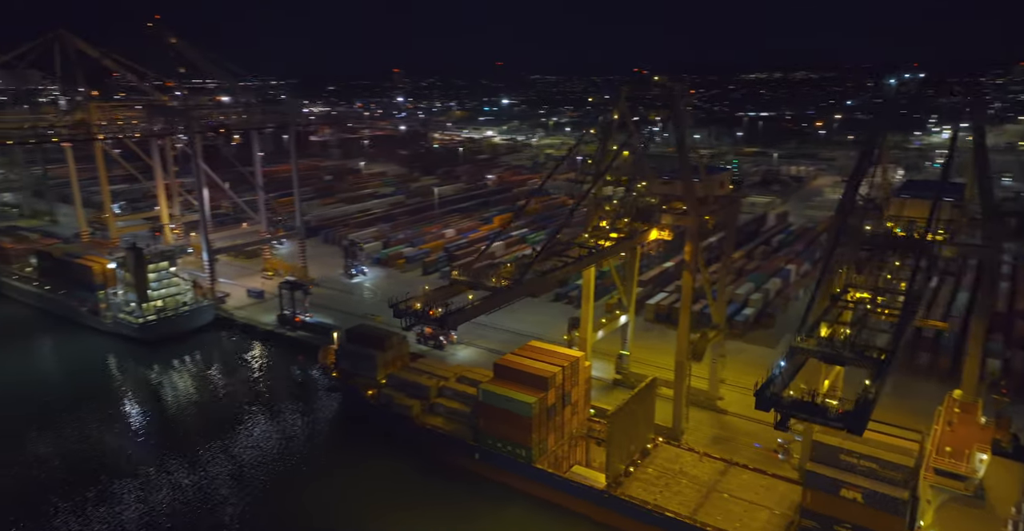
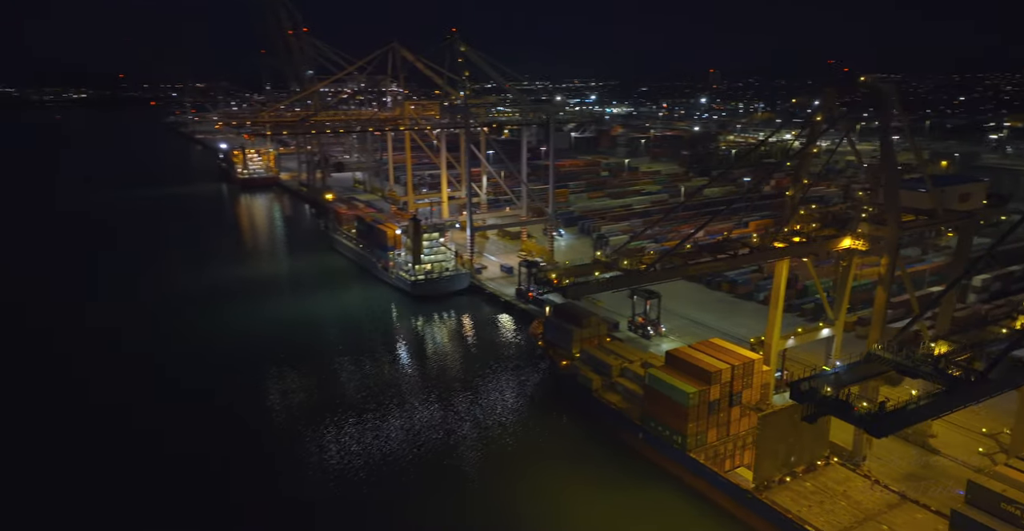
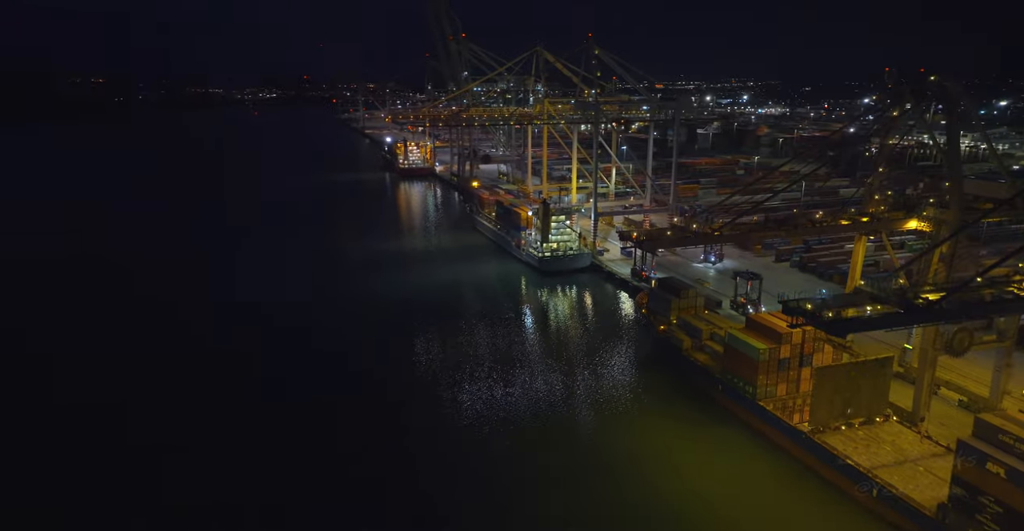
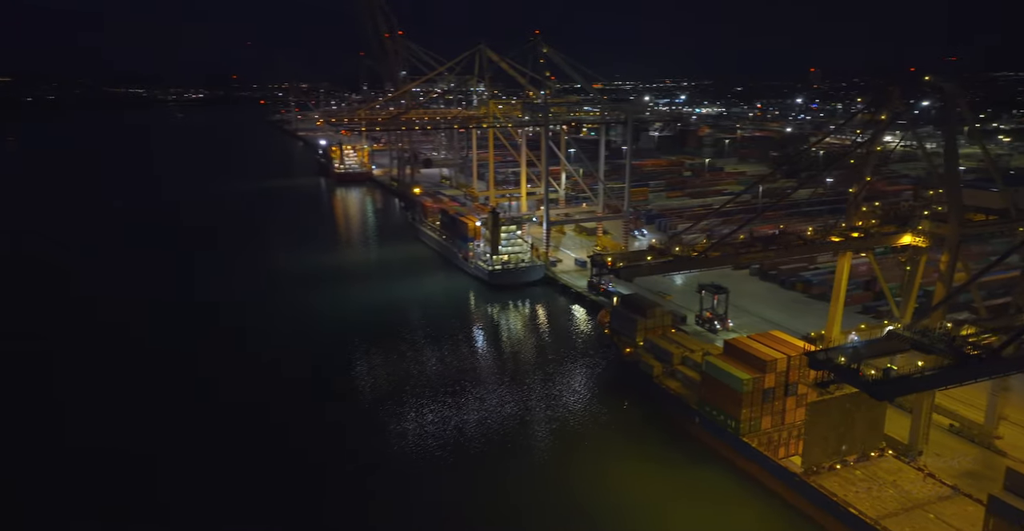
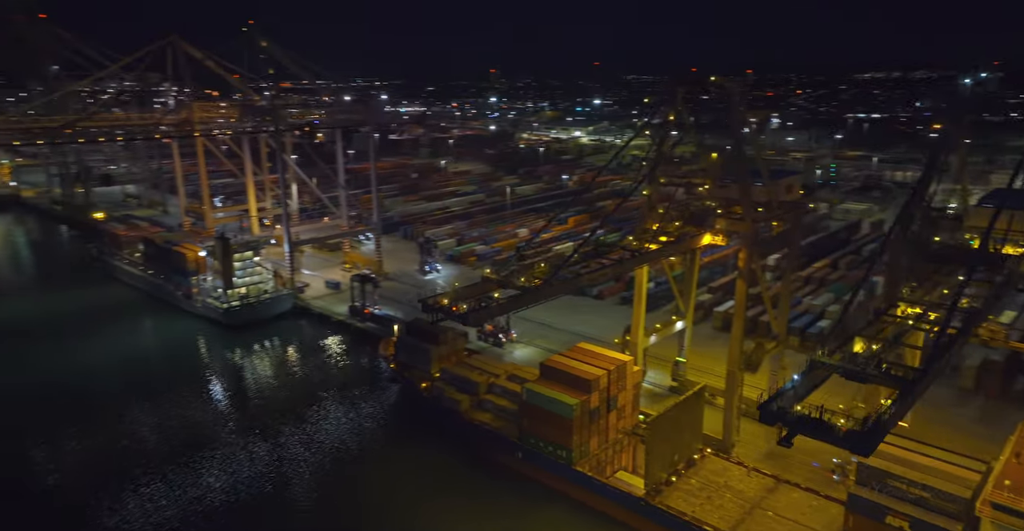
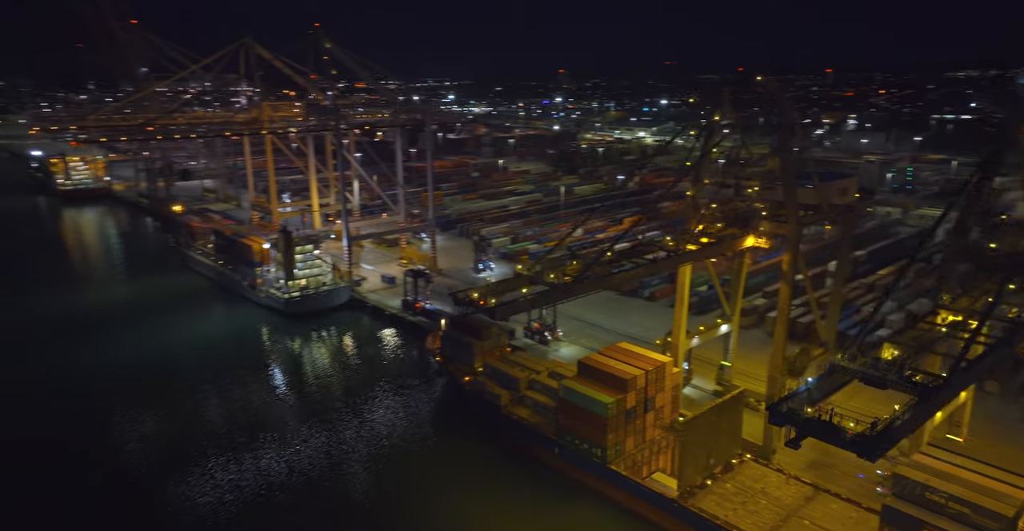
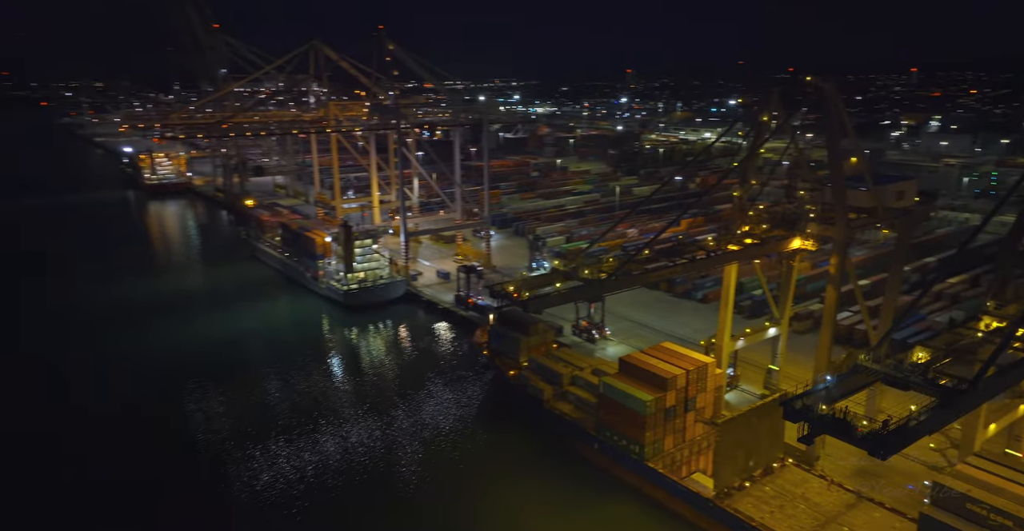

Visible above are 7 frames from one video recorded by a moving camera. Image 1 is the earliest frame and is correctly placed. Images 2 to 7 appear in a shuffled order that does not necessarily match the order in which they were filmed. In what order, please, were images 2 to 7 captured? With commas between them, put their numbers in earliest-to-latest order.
5, 6, 7, 2, 4, 3
